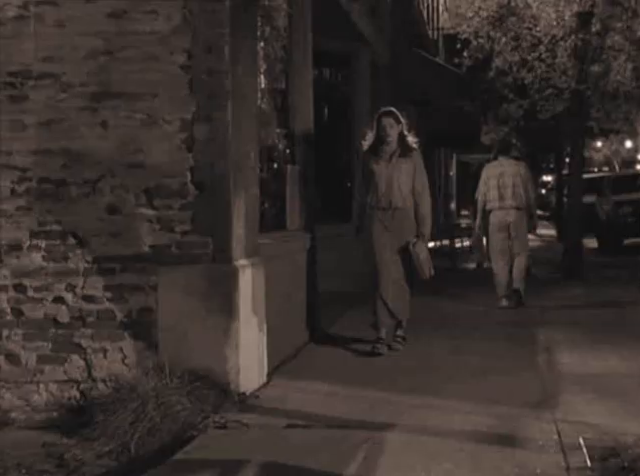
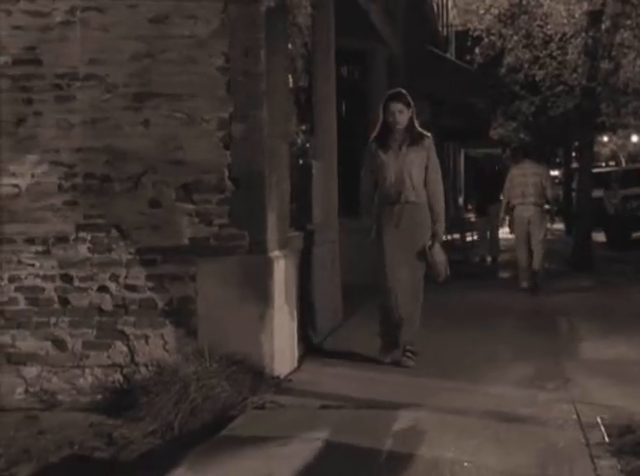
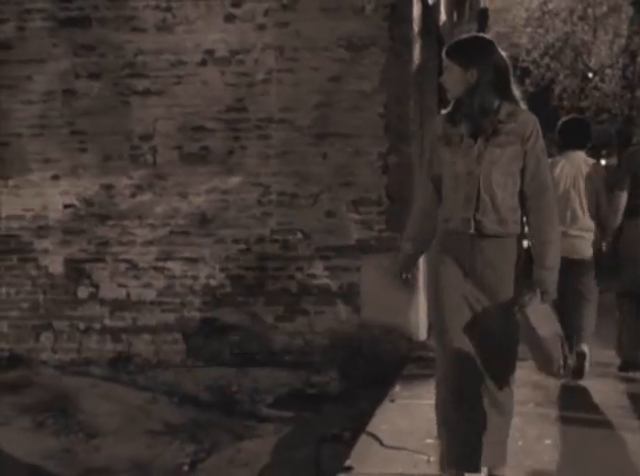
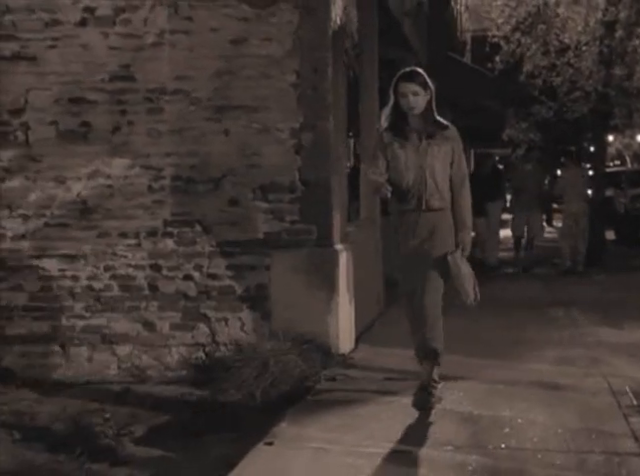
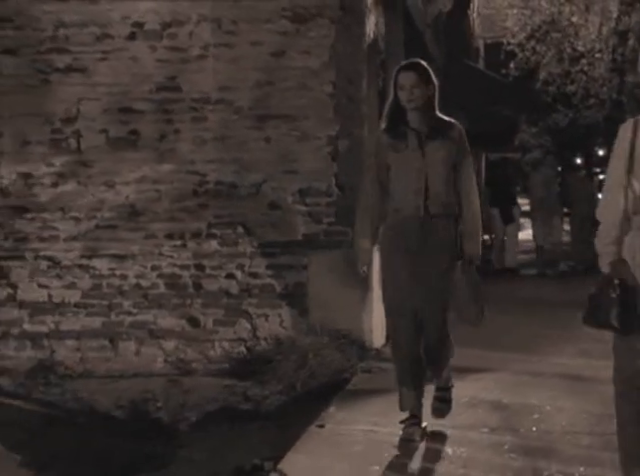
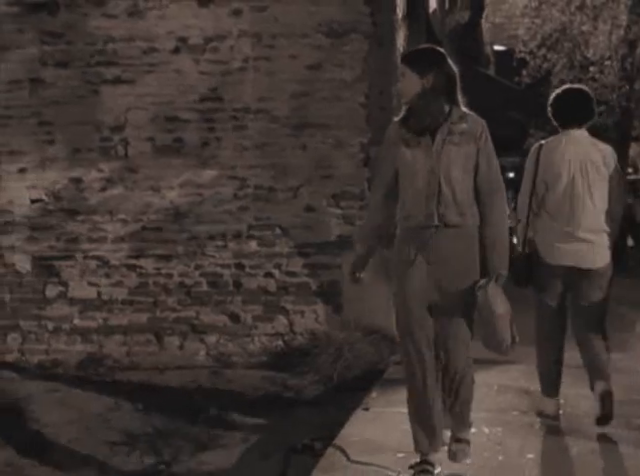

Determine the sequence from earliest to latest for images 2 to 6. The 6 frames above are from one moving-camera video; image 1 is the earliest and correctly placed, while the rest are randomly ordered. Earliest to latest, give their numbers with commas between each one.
2, 4, 5, 6, 3
